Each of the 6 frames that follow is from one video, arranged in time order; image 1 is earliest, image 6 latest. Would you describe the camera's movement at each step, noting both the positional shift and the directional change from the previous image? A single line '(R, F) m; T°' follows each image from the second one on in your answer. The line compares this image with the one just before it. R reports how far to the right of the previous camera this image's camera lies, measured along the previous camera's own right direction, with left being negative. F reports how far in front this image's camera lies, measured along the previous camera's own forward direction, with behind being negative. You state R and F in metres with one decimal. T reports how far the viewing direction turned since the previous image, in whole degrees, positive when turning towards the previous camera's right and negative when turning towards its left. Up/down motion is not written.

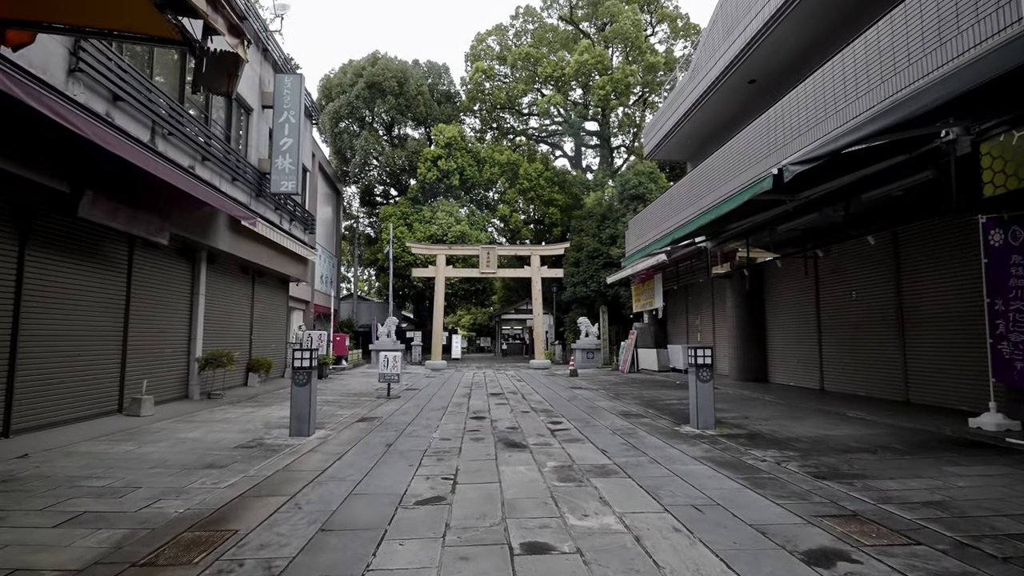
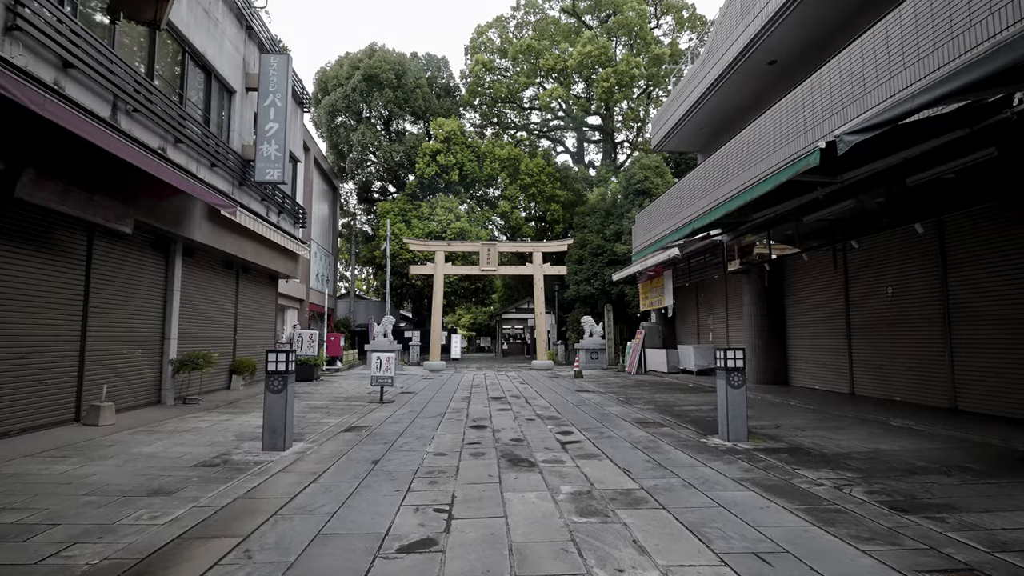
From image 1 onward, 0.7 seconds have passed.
(0.0, +0.9) m; 0°
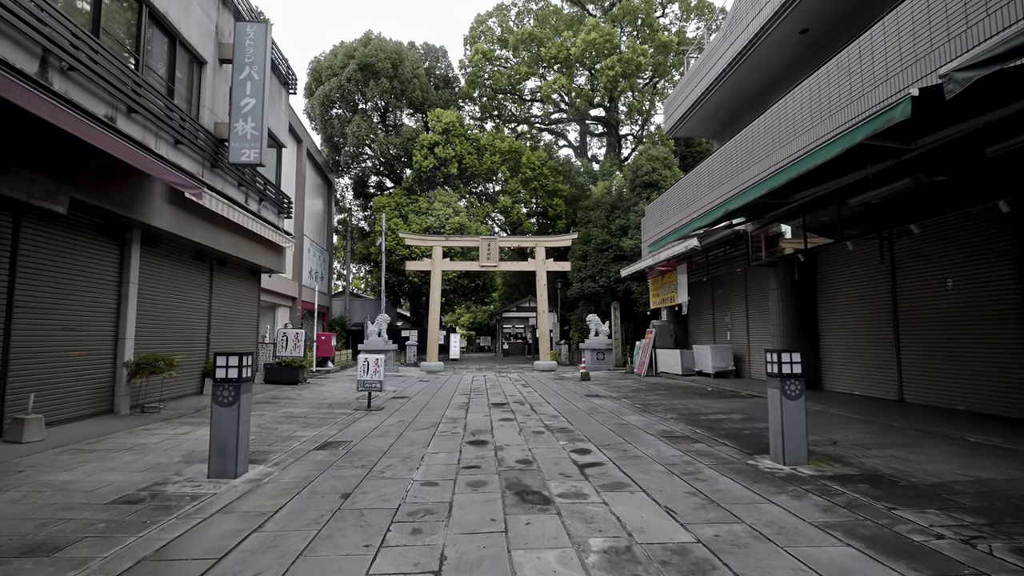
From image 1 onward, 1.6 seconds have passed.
(0.0, +1.3) m; 0°
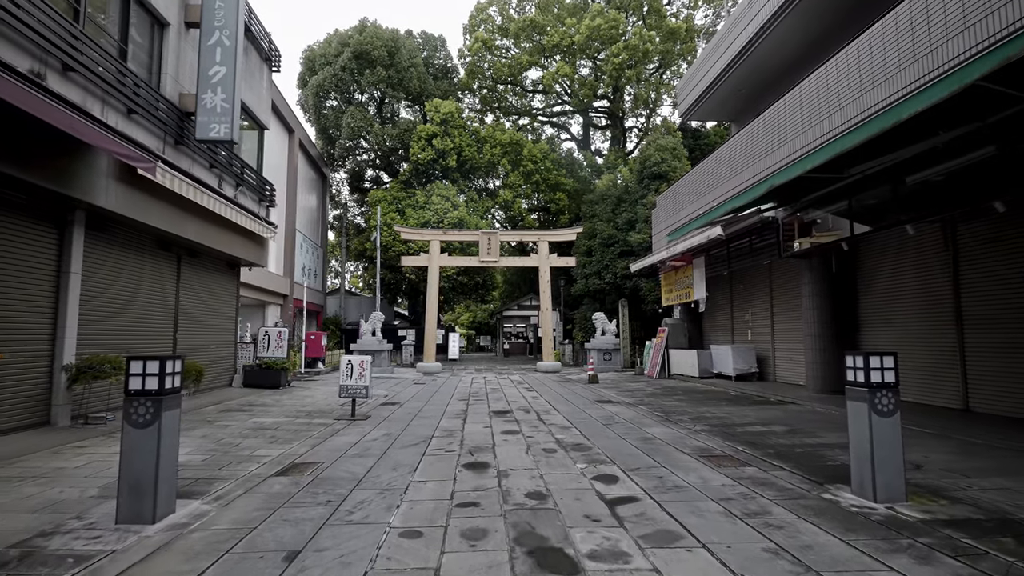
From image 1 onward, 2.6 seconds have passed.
(0.0, +1.3) m; 0°
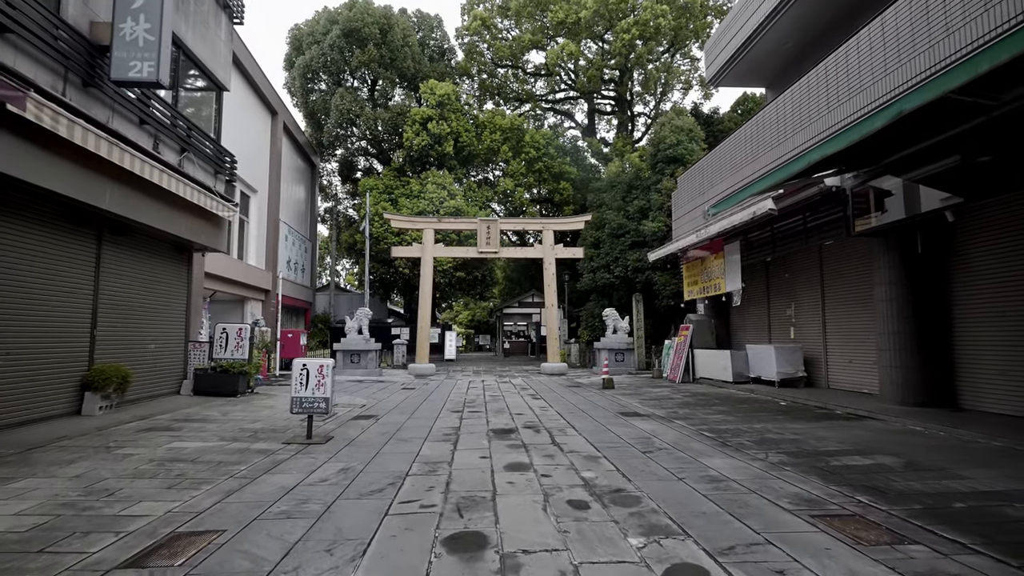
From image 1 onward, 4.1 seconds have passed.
(0.0, +2.2) m; 0°
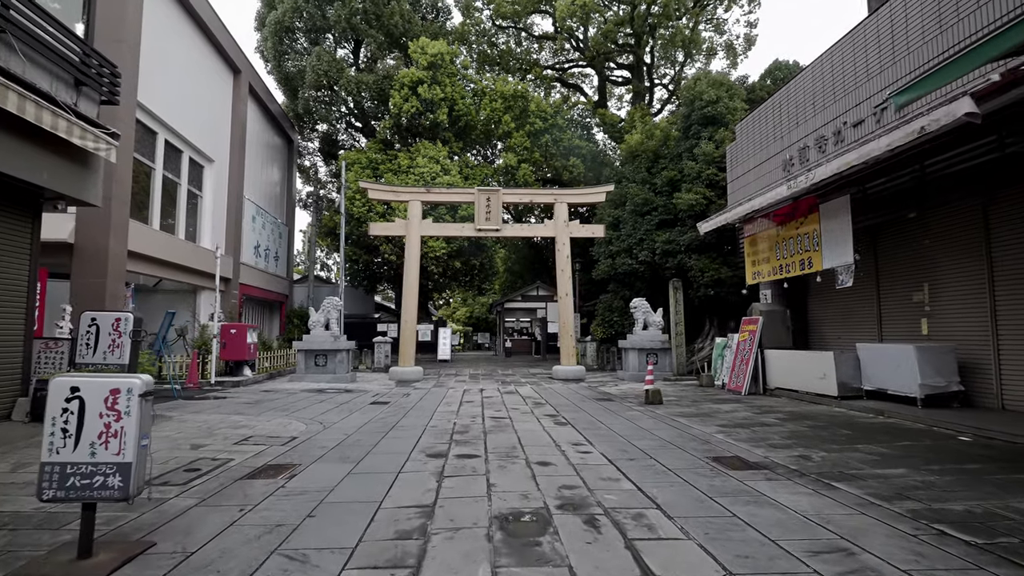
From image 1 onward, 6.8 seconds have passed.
(-0.1, +3.9) m; 0°
